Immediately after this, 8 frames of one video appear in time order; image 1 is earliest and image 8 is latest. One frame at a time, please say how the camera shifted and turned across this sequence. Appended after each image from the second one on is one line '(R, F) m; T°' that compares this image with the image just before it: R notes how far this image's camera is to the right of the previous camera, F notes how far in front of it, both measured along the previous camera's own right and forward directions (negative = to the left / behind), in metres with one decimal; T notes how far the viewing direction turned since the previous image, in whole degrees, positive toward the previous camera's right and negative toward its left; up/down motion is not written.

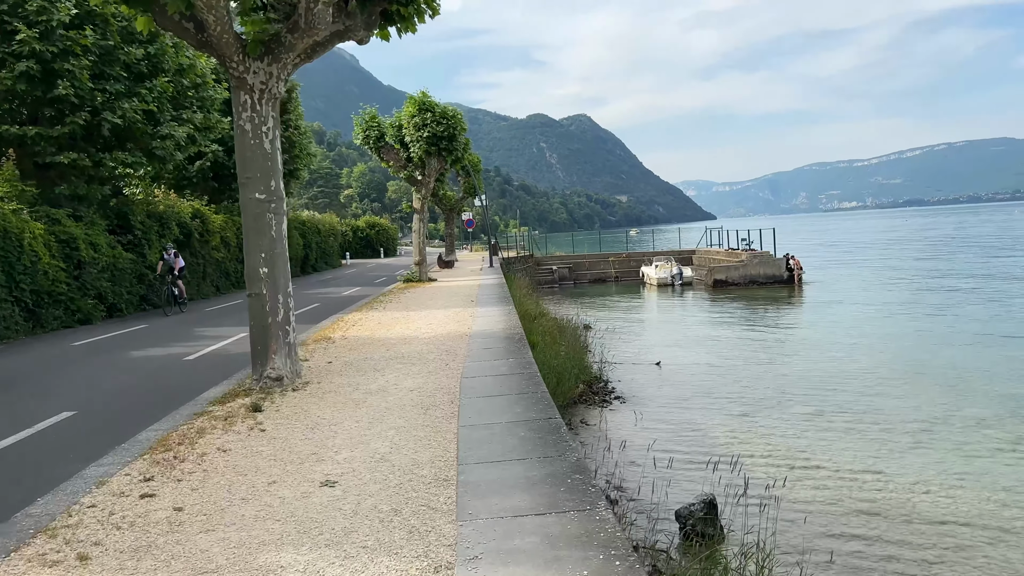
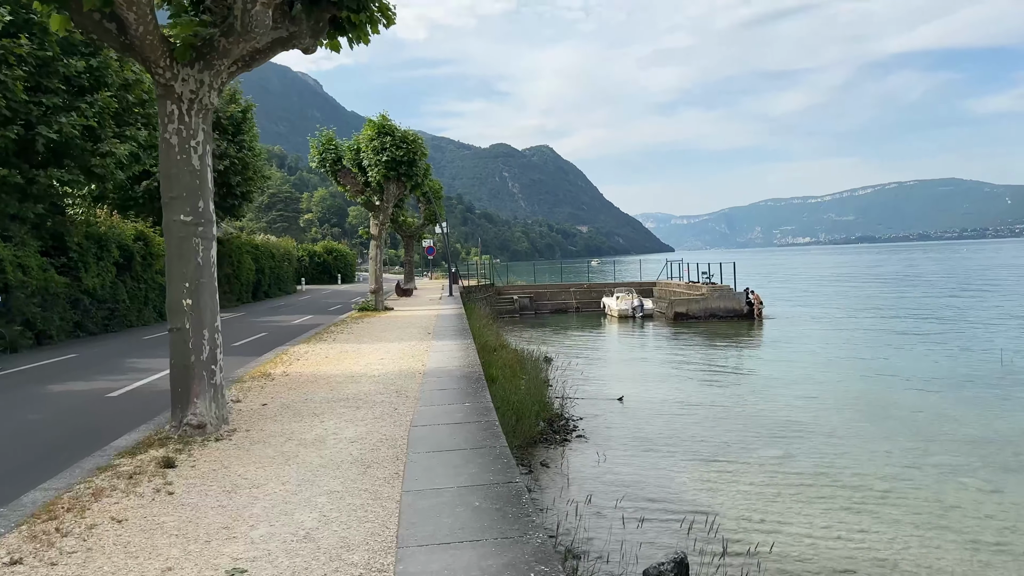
(0.0, +0.7) m; +3°
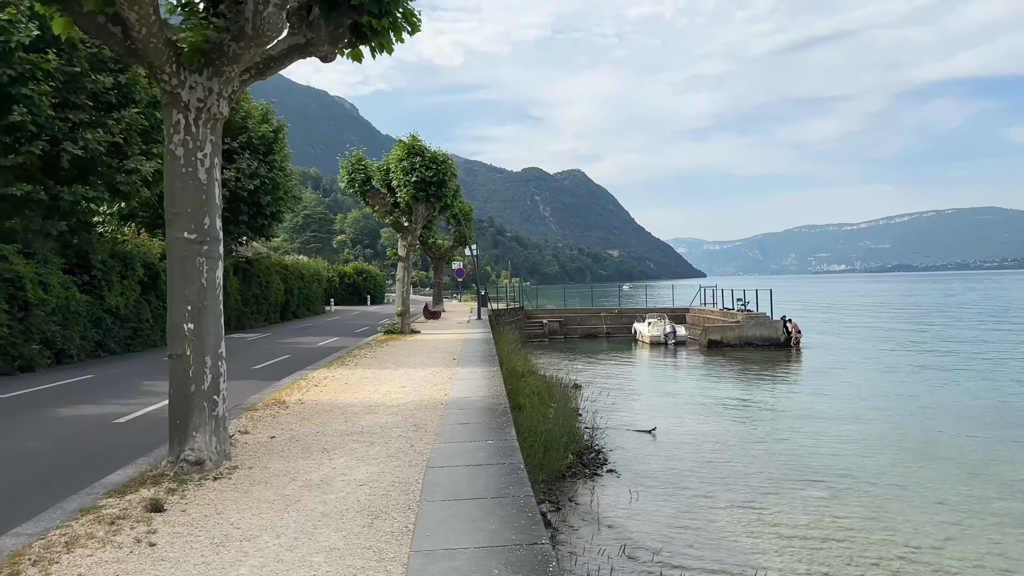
(0.0, +0.6) m; -2°
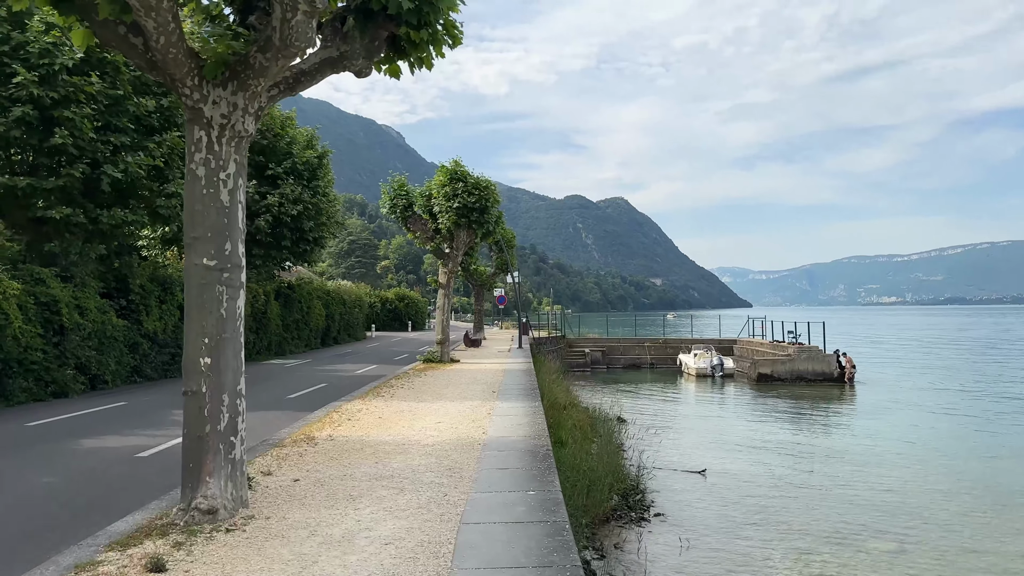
(0.0, +0.6) m; -3°
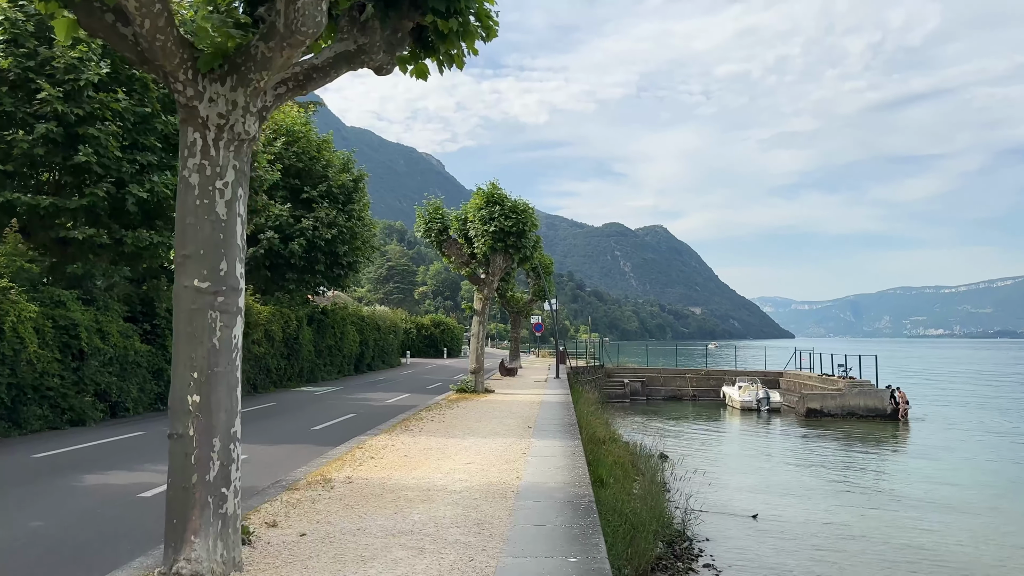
(0.0, +0.8) m; -3°
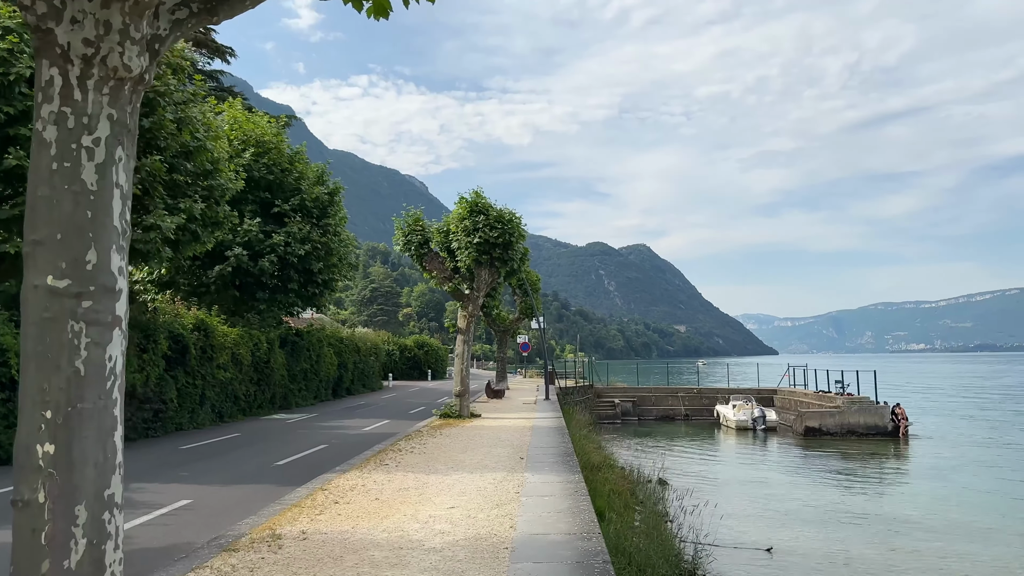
(0.0, +1.4) m; +1°
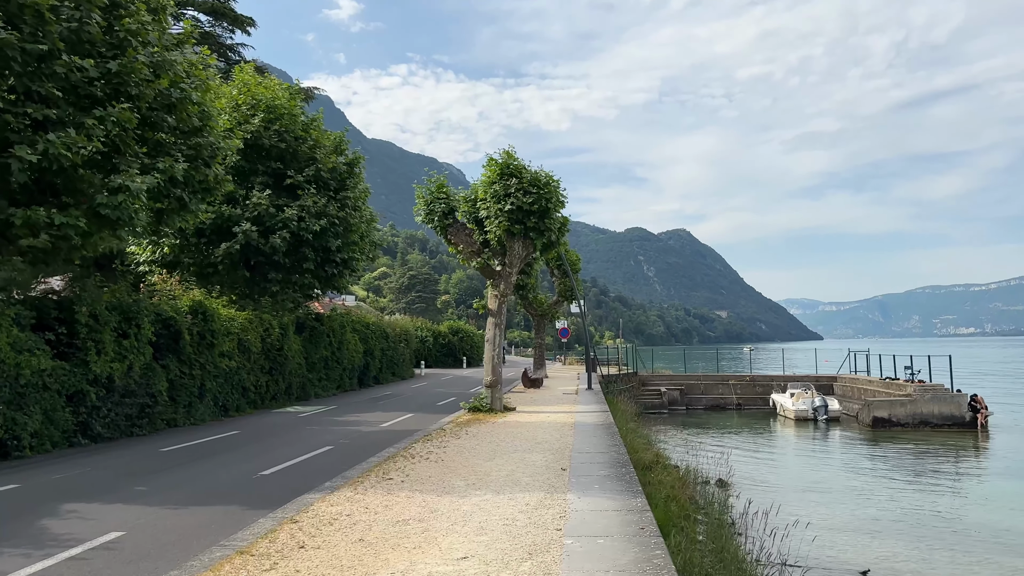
(0.0, +2.4) m; -3°
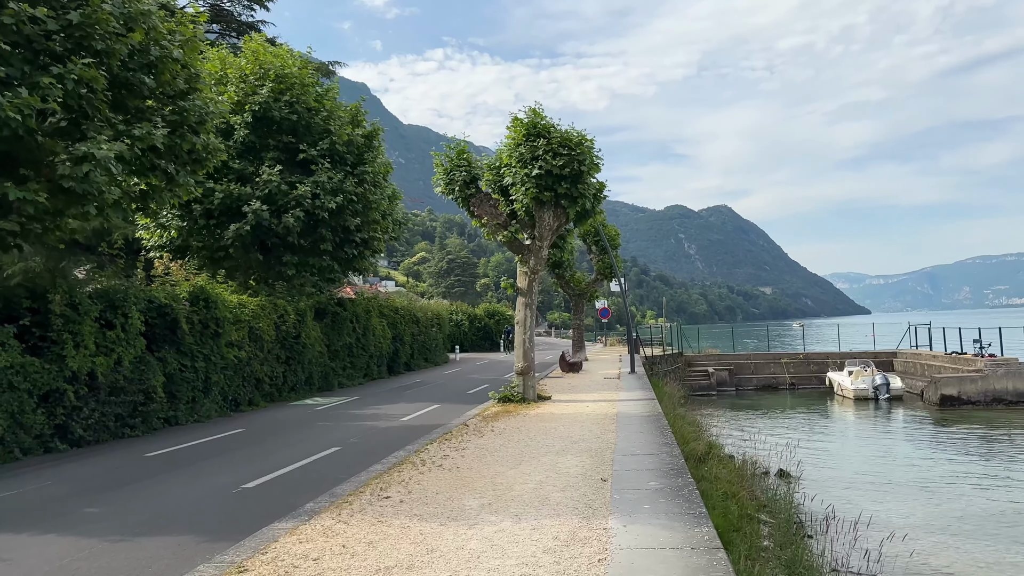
(+0.2, +1.7) m; -3°
